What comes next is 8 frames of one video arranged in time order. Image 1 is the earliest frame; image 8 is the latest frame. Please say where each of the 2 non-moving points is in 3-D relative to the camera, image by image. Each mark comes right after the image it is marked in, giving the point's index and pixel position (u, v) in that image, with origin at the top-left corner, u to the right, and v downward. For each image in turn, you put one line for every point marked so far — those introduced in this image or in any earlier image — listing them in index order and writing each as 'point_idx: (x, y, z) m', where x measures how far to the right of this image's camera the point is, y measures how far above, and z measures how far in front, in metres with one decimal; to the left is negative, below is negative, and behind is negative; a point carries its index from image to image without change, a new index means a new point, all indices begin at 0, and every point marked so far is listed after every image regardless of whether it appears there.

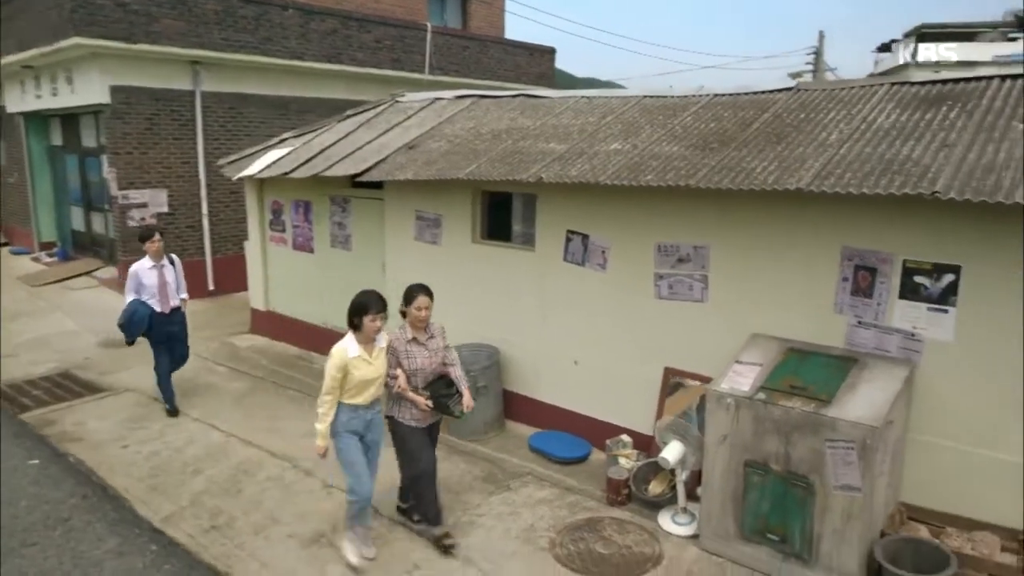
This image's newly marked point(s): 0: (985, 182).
0: (+2.3, +0.5, +3.5) m
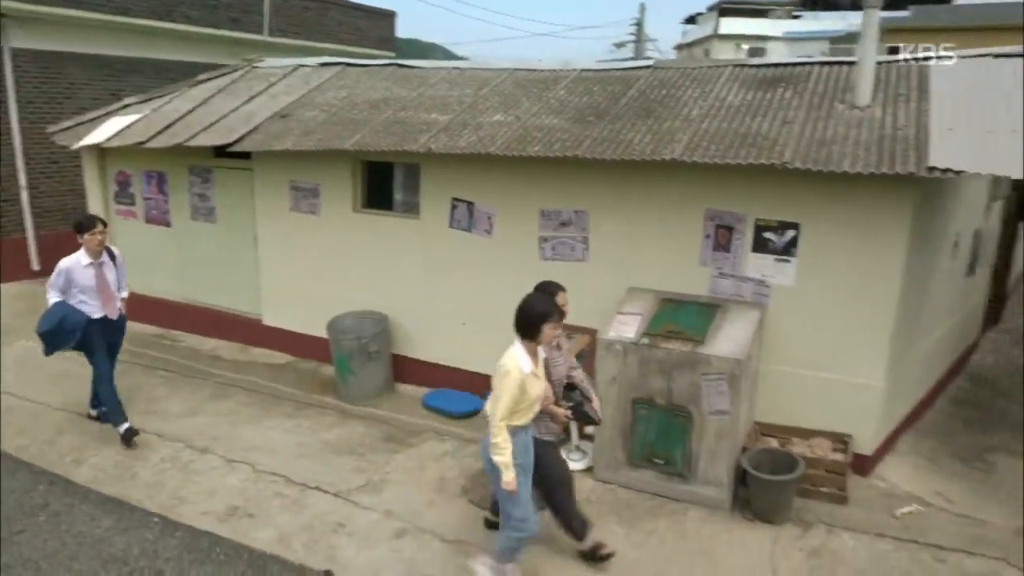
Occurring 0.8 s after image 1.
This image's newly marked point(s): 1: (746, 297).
0: (+1.8, +0.8, +4.3) m
1: (+1.5, -0.1, +4.8) m
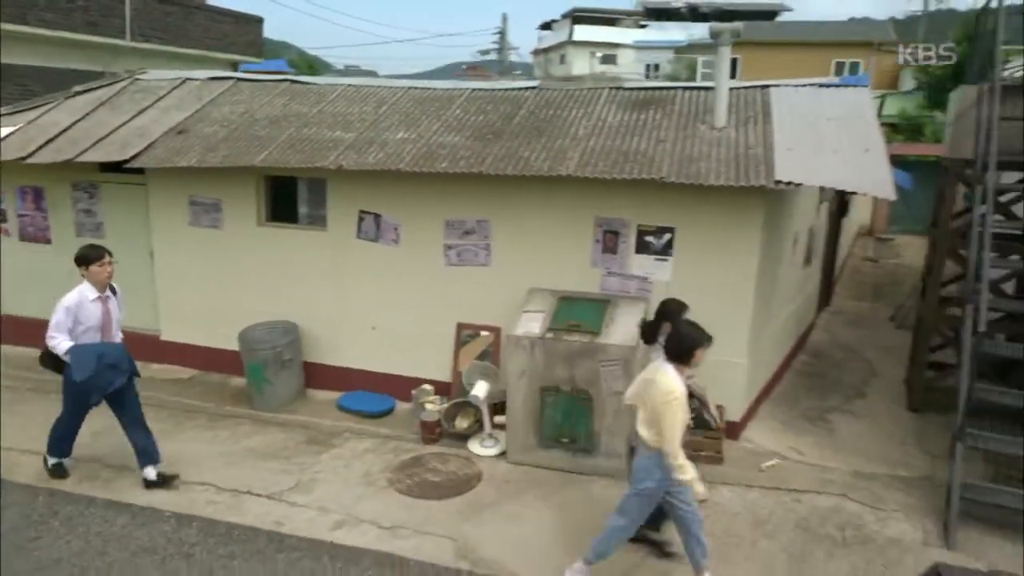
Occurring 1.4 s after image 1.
0: (+1.2, +0.8, +5.0) m
1: (+0.9, 0.0, +5.5) m
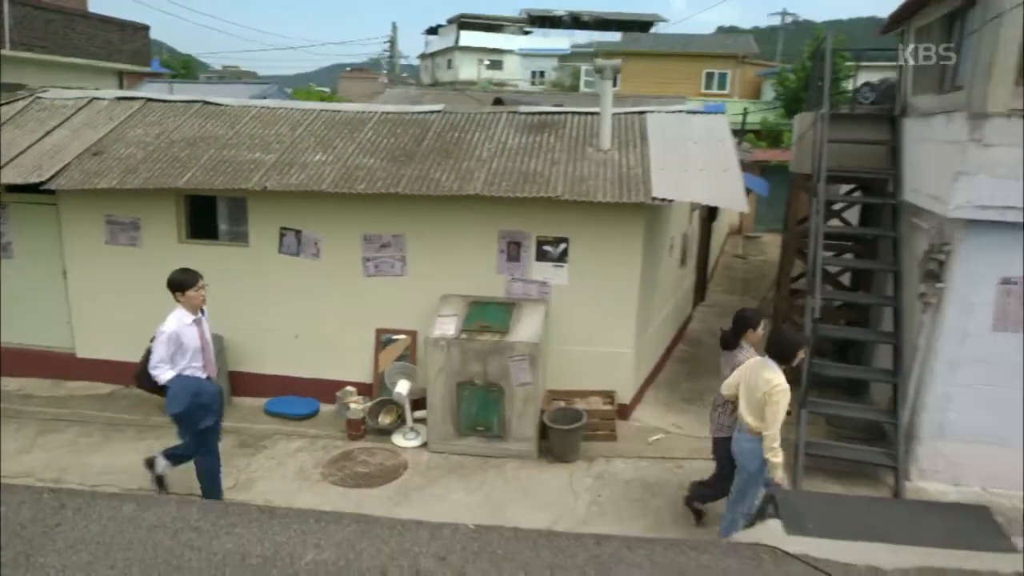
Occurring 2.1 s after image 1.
0: (+0.6, +0.8, +5.9) m
1: (+0.2, -0.1, +6.3) m
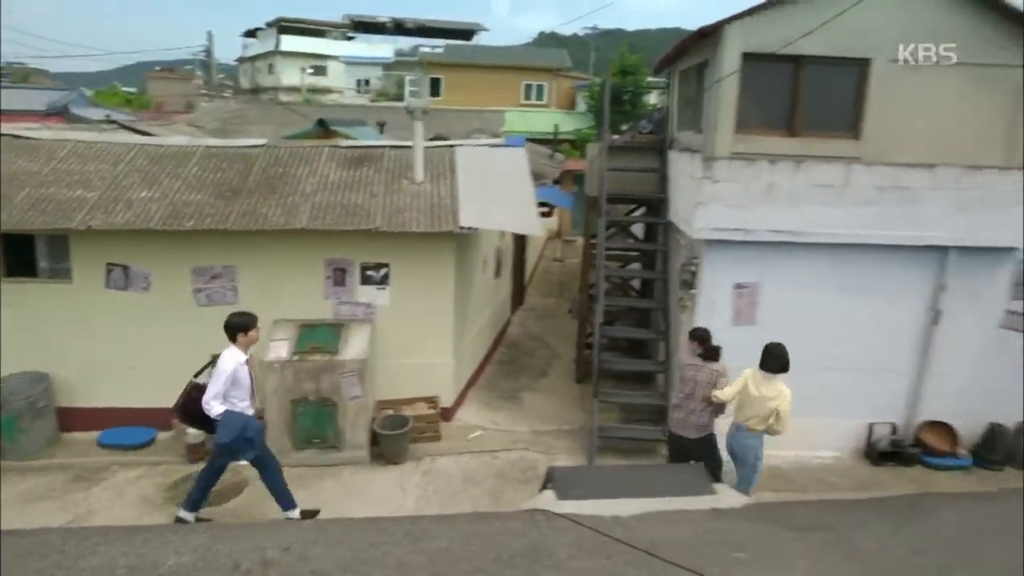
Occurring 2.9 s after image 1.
0: (-1.0, +0.6, +6.6) m
1: (-1.4, -0.3, +6.9) m
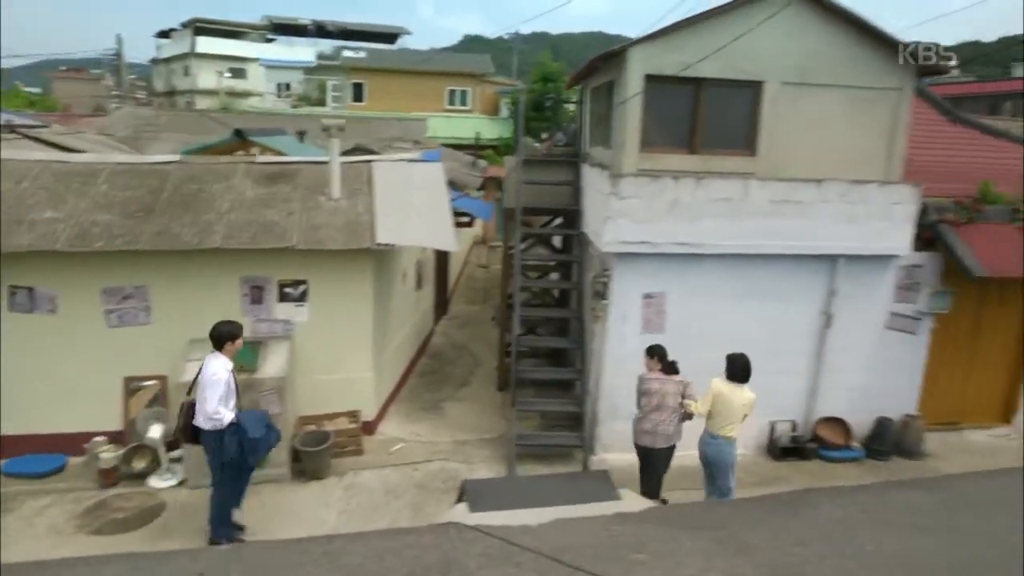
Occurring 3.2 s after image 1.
0: (-1.8, +0.5, +6.6) m
1: (-2.2, -0.4, +6.9) m
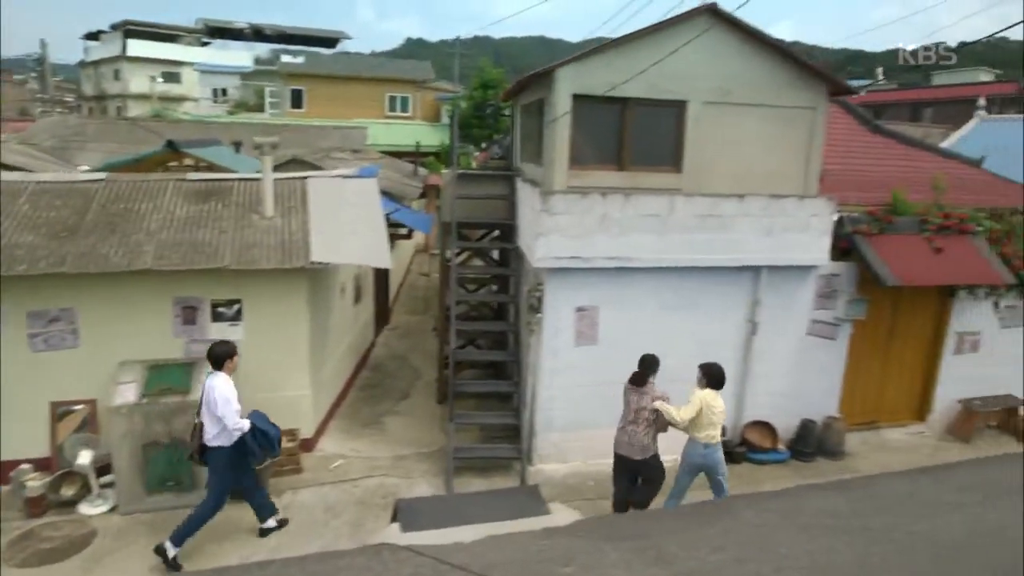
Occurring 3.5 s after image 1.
0: (-2.4, +0.3, +6.6) m
1: (-2.8, -0.6, +6.9) m
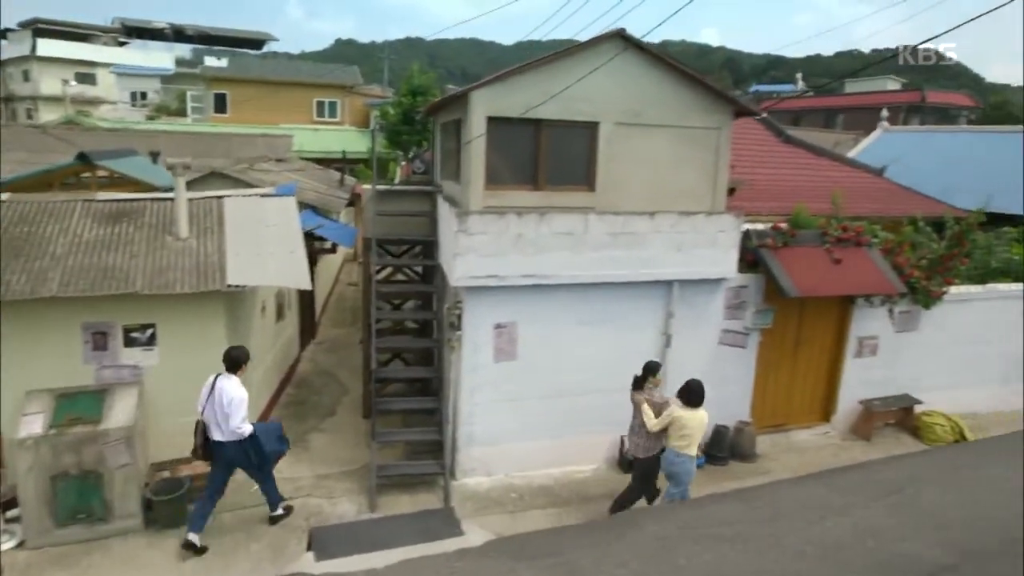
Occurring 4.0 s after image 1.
0: (-3.1, +0.1, +6.5) m
1: (-3.5, -0.8, +6.7) m
